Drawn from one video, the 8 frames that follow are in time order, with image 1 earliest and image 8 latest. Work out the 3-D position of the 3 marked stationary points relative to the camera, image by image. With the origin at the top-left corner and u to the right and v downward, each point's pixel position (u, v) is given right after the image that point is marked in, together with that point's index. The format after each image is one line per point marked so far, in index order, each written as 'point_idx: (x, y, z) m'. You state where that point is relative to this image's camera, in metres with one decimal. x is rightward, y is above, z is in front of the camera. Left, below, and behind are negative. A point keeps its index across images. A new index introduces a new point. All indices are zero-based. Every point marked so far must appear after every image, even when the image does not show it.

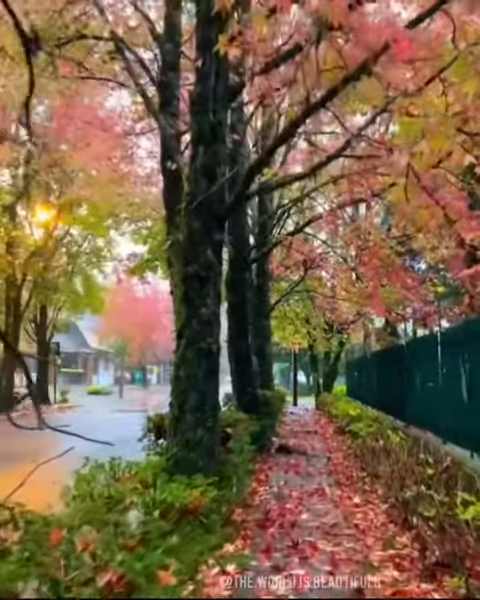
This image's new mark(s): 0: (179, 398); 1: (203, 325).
0: (-0.4, -0.6, +6.2) m
1: (-0.2, -0.2, +6.3) m
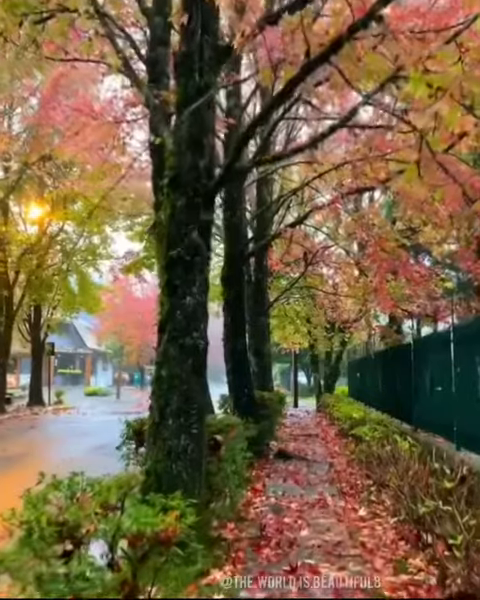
0: (-0.4, -0.6, +5.4) m
1: (-0.3, -0.1, +5.5) m
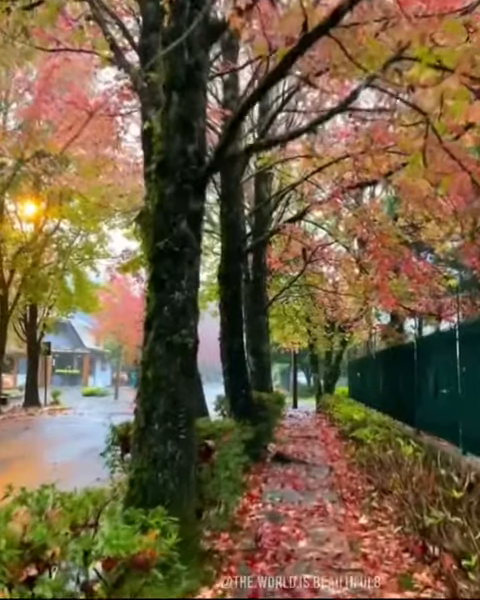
0: (-0.5, -0.5, +5.0) m
1: (-0.3, -0.1, +5.1) m
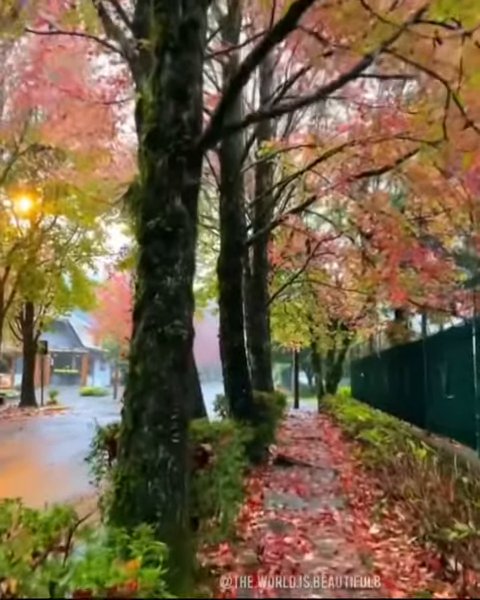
0: (-0.5, -0.5, +4.4) m
1: (-0.3, 0.0, +4.5) m
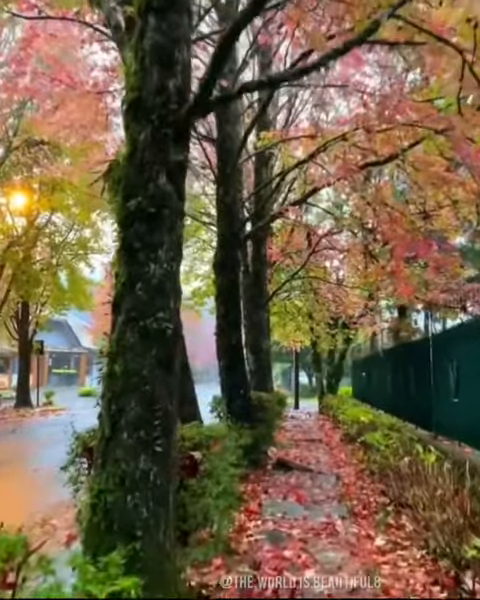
0: (-0.5, -0.4, +3.9) m
1: (-0.4, 0.0, +4.0) m
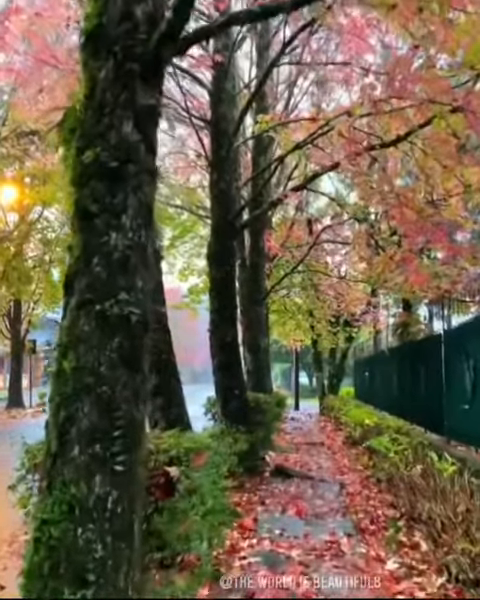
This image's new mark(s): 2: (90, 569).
0: (-0.6, -0.4, +3.1) m
1: (-0.4, +0.1, +3.2) m
2: (-0.4, -0.8, +2.8) m
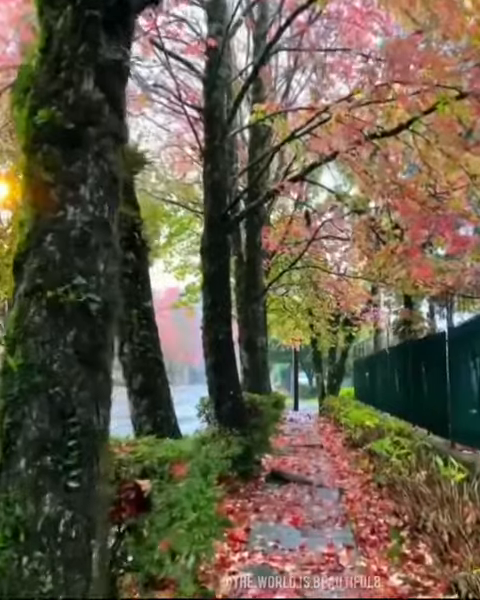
0: (-0.6, -0.3, +2.6) m
1: (-0.5, +0.1, +2.7) m
2: (-0.5, -0.7, +2.4) m
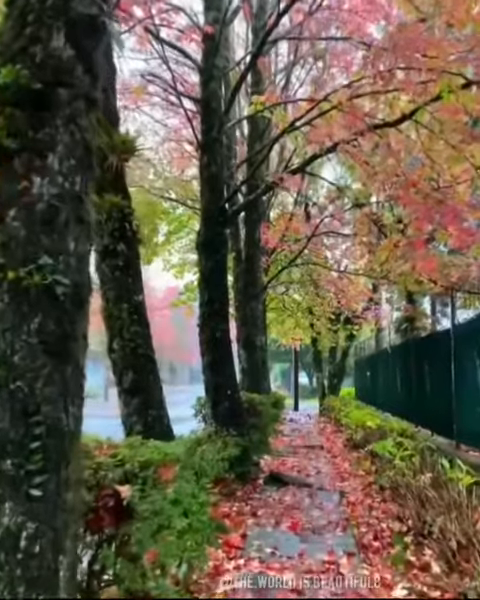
0: (-0.6, -0.3, +2.3) m
1: (-0.5, +0.2, +2.4) m
2: (-0.5, -0.7, +2.1) m
